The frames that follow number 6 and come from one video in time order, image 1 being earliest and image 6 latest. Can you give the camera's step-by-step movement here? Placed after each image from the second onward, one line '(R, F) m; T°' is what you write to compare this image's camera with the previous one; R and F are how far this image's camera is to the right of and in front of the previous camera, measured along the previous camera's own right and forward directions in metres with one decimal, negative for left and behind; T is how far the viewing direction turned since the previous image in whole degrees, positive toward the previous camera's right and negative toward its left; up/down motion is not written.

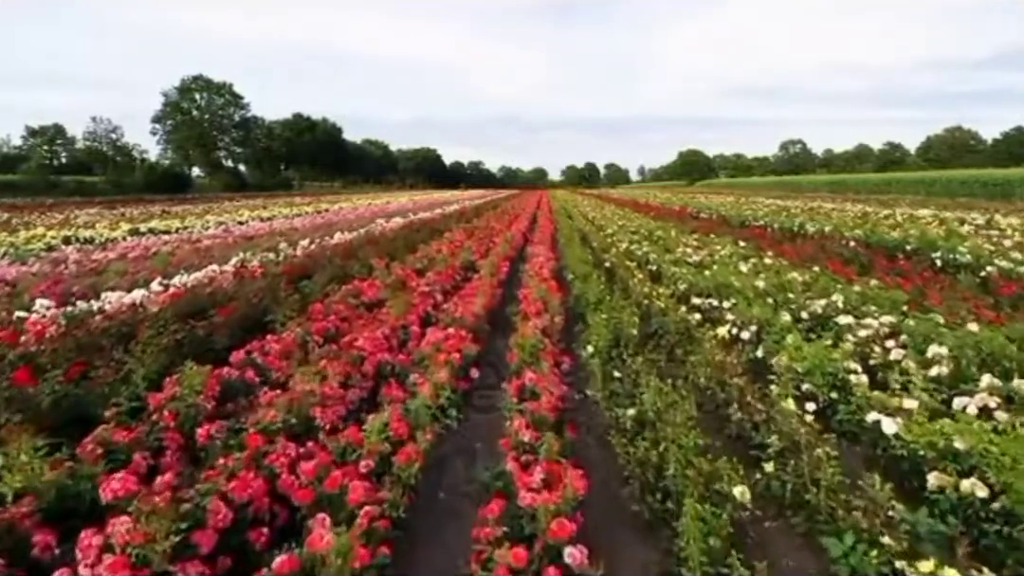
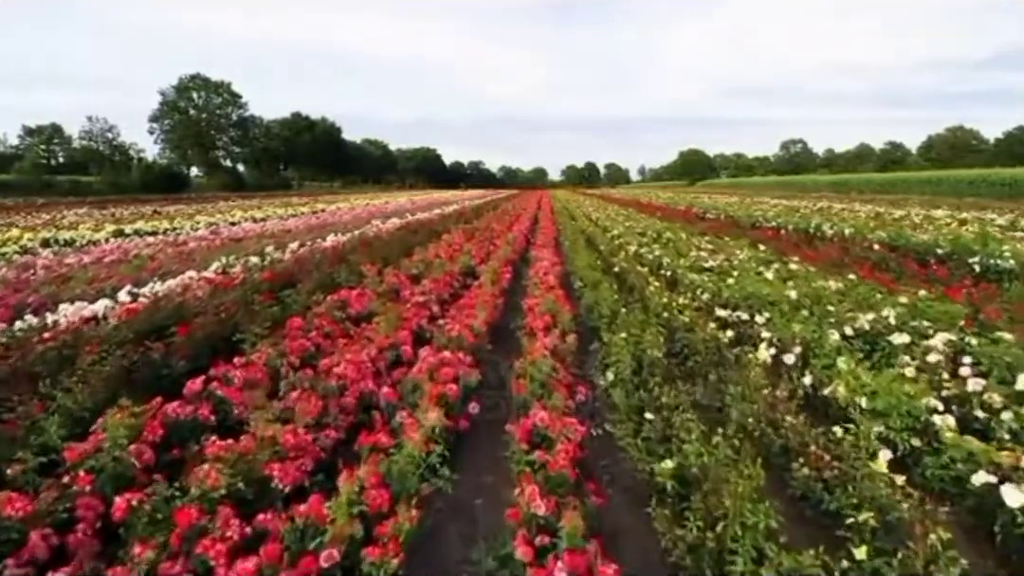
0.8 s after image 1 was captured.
(0.0, +0.8) m; 0°
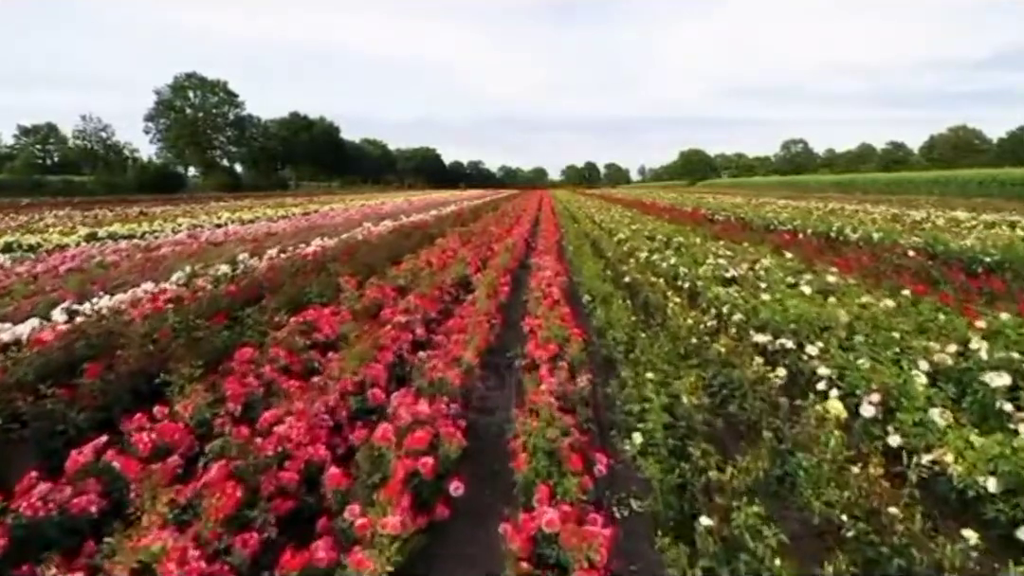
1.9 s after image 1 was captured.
(0.0, +1.1) m; 0°
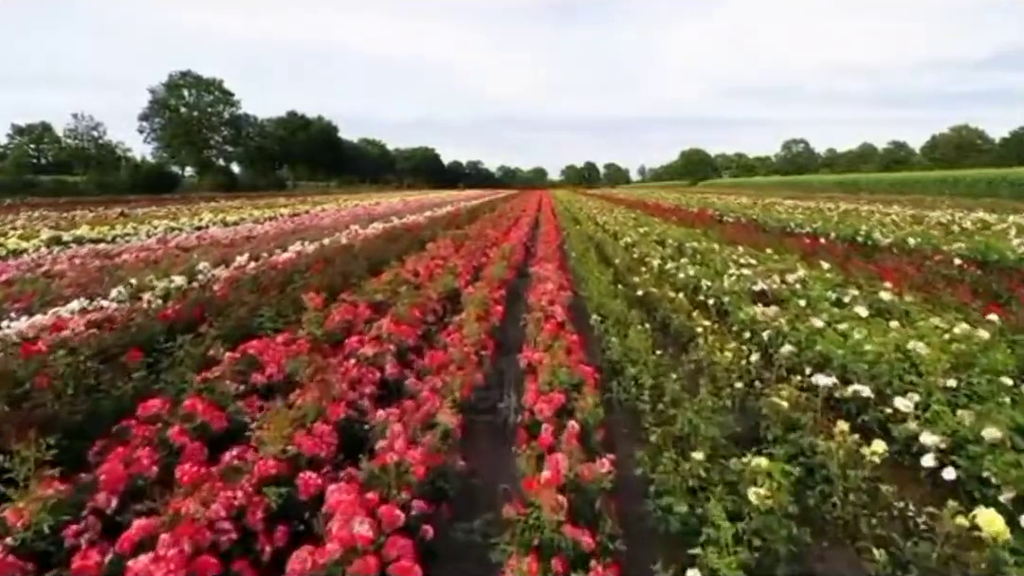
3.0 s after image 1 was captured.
(0.0, +1.3) m; 0°
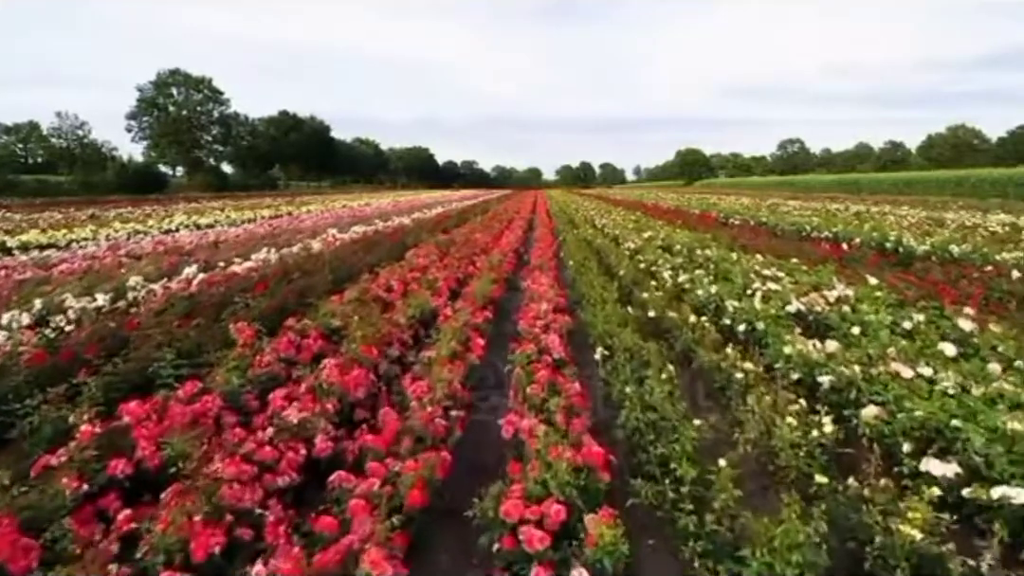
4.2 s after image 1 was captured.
(+0.1, +1.4) m; 0°
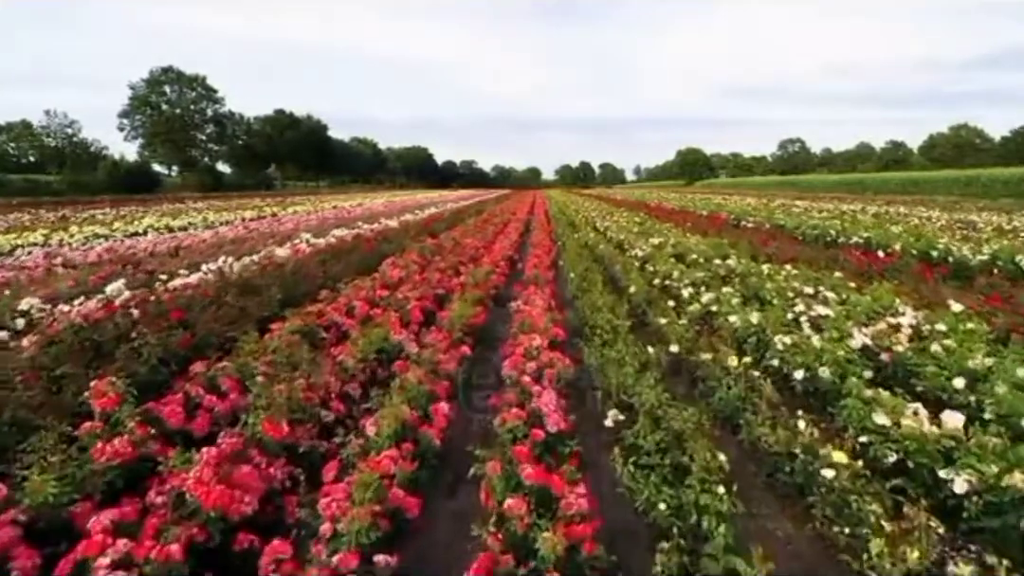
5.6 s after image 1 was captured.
(+0.1, +1.6) m; 0°
